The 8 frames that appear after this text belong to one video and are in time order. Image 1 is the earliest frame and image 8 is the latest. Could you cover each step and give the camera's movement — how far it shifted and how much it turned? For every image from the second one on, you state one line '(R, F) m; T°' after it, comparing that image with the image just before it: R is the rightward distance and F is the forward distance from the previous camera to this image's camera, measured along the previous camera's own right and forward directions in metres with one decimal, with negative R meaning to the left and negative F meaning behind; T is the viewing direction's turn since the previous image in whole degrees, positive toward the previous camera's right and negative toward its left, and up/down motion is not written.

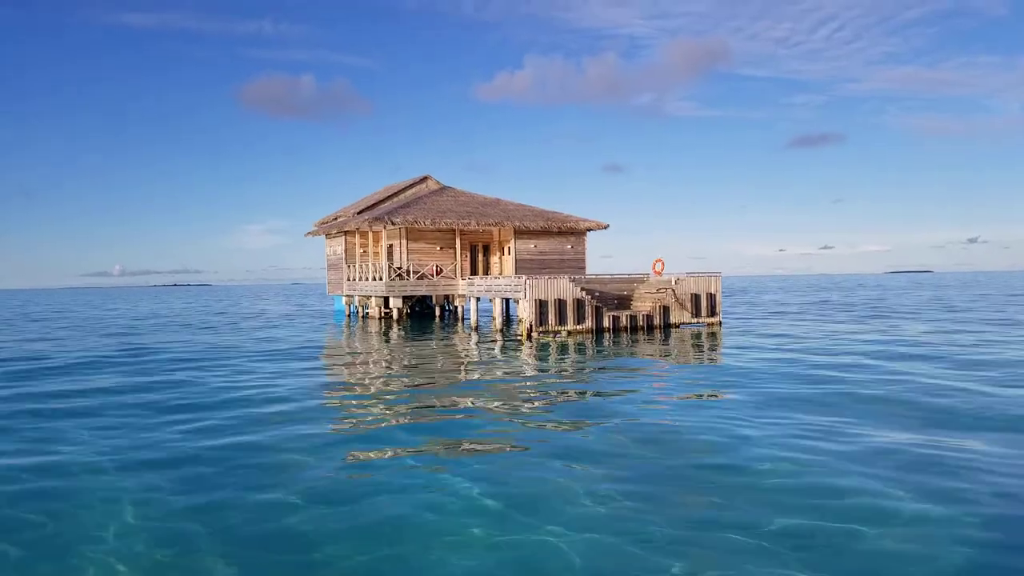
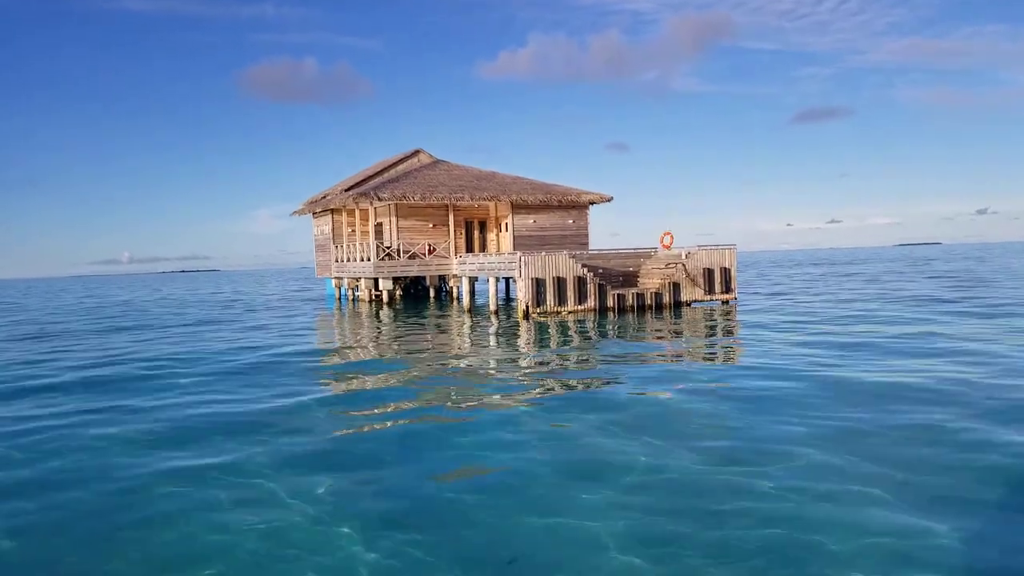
(+0.3, +1.6) m; -1°
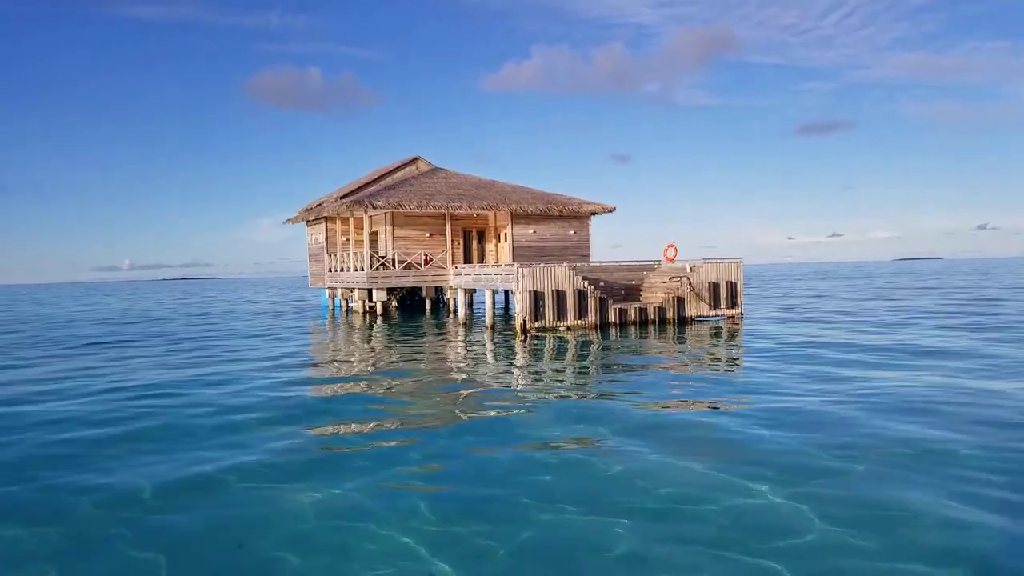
(+0.1, +0.7) m; 0°
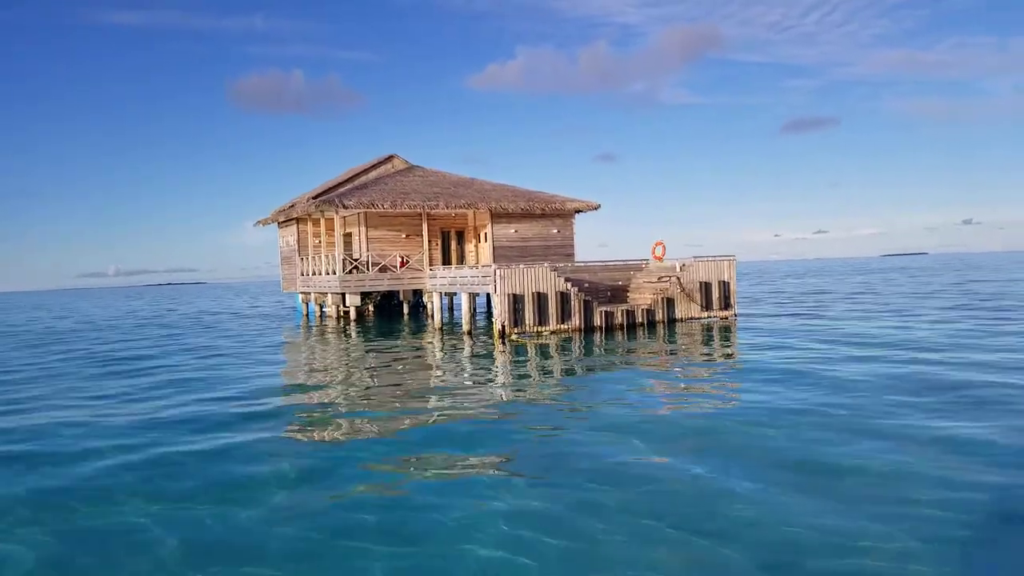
(+0.3, +1.1) m; +1°
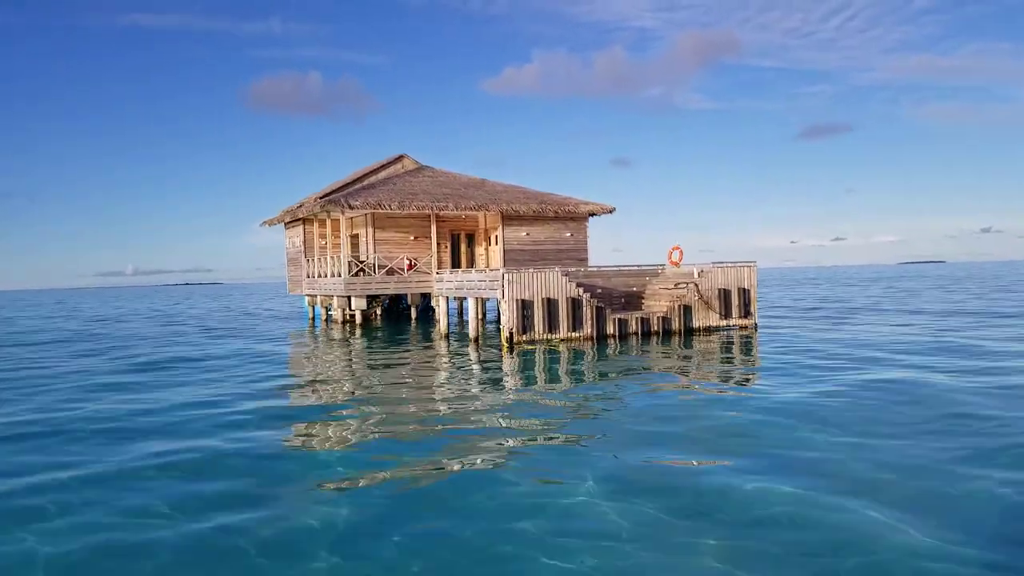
(+0.1, +0.7) m; -1°
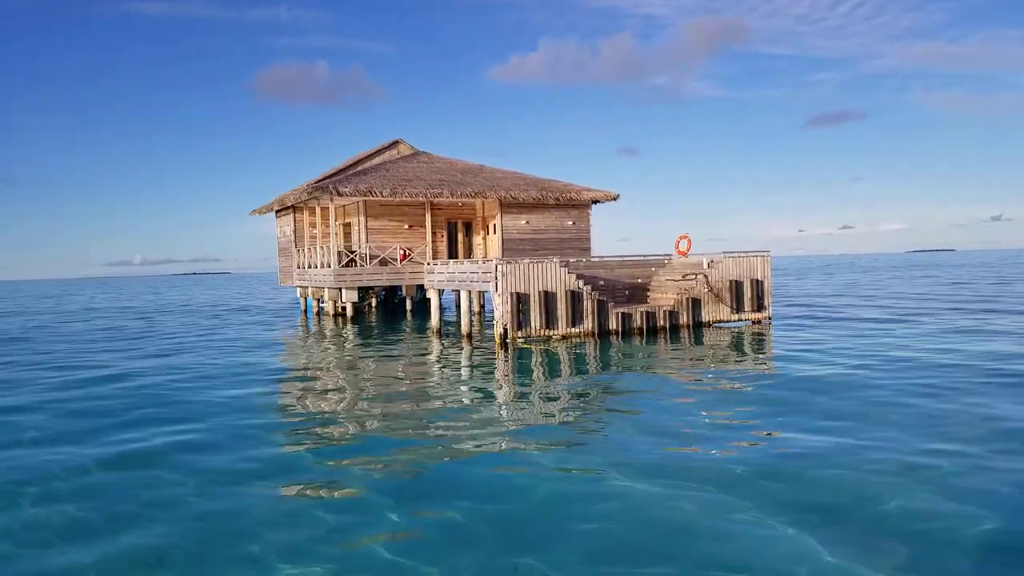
(+0.2, +1.0) m; -1°
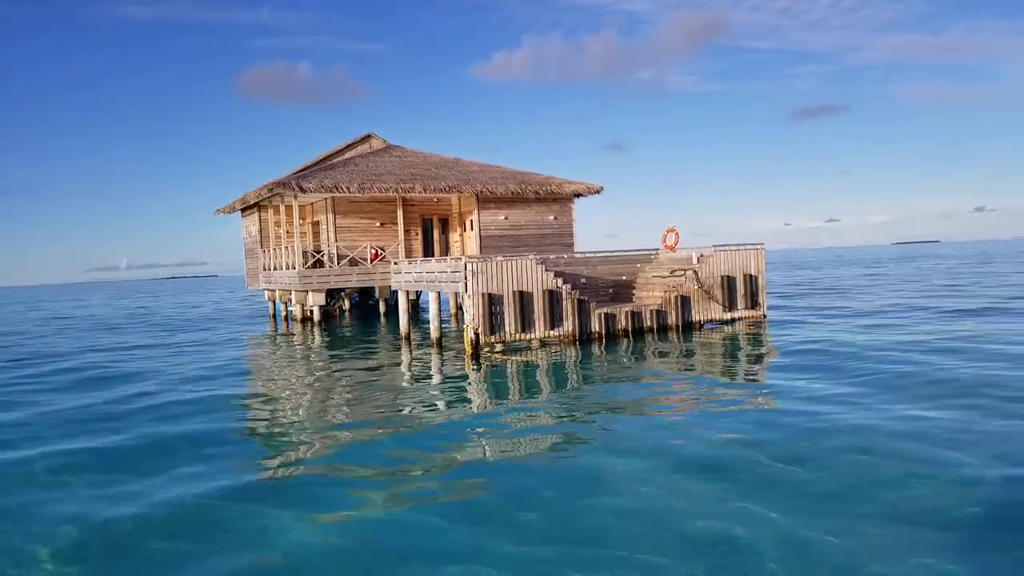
(+0.3, +1.1) m; +1°
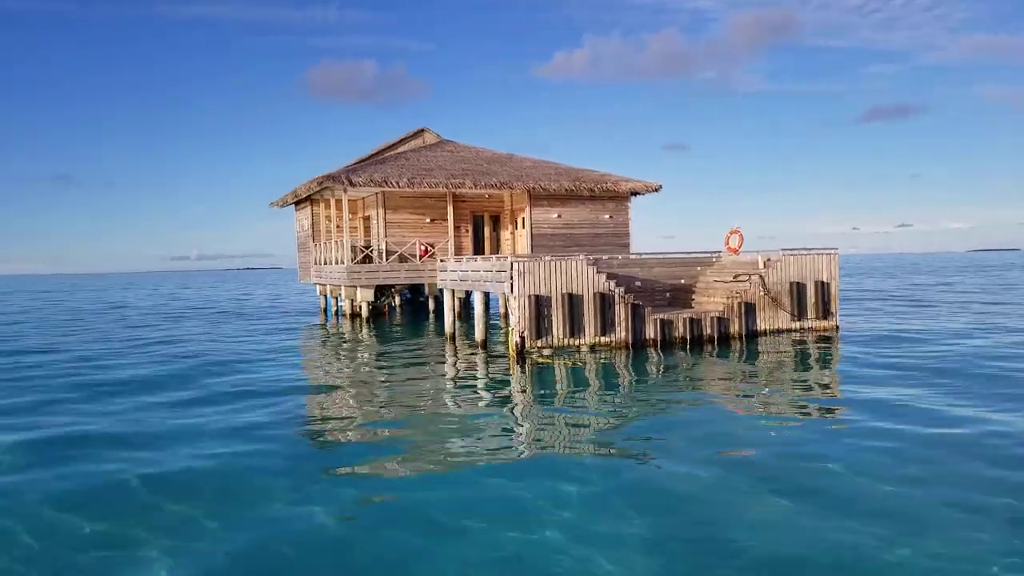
(+0.1, +0.7) m; -5°
